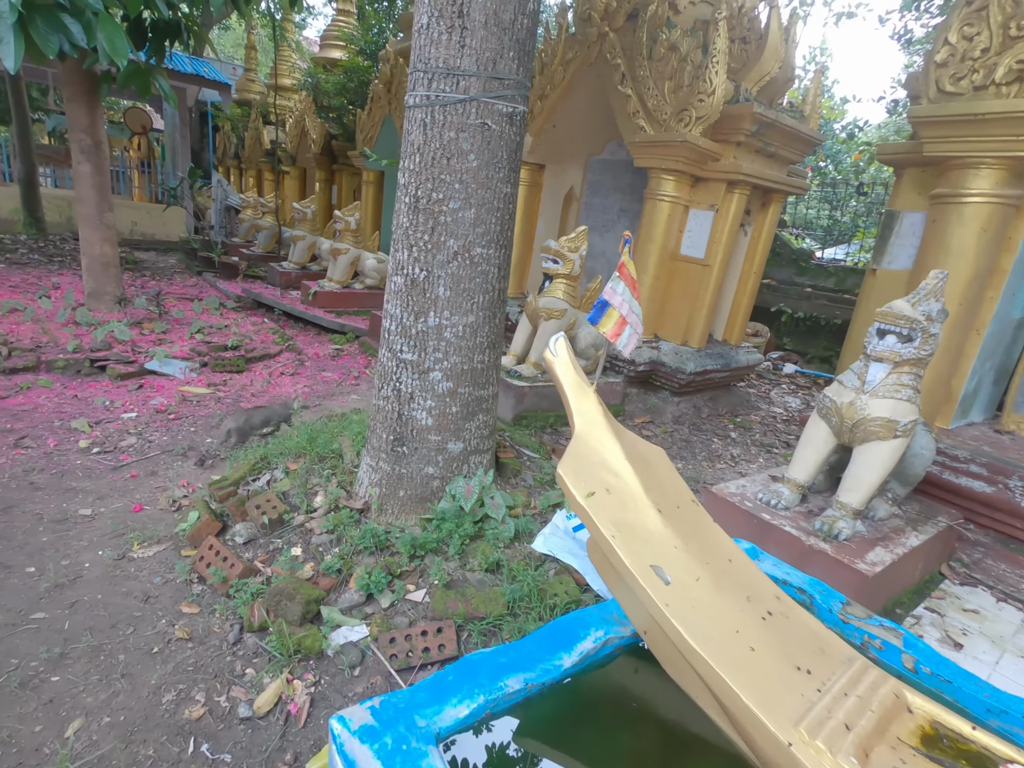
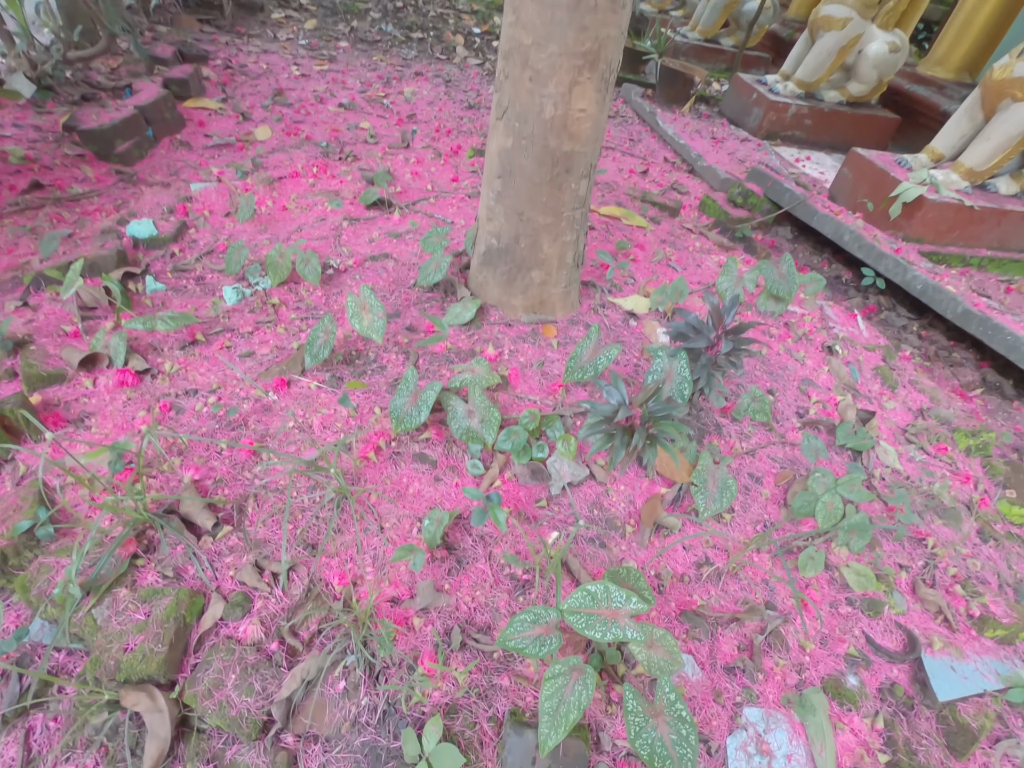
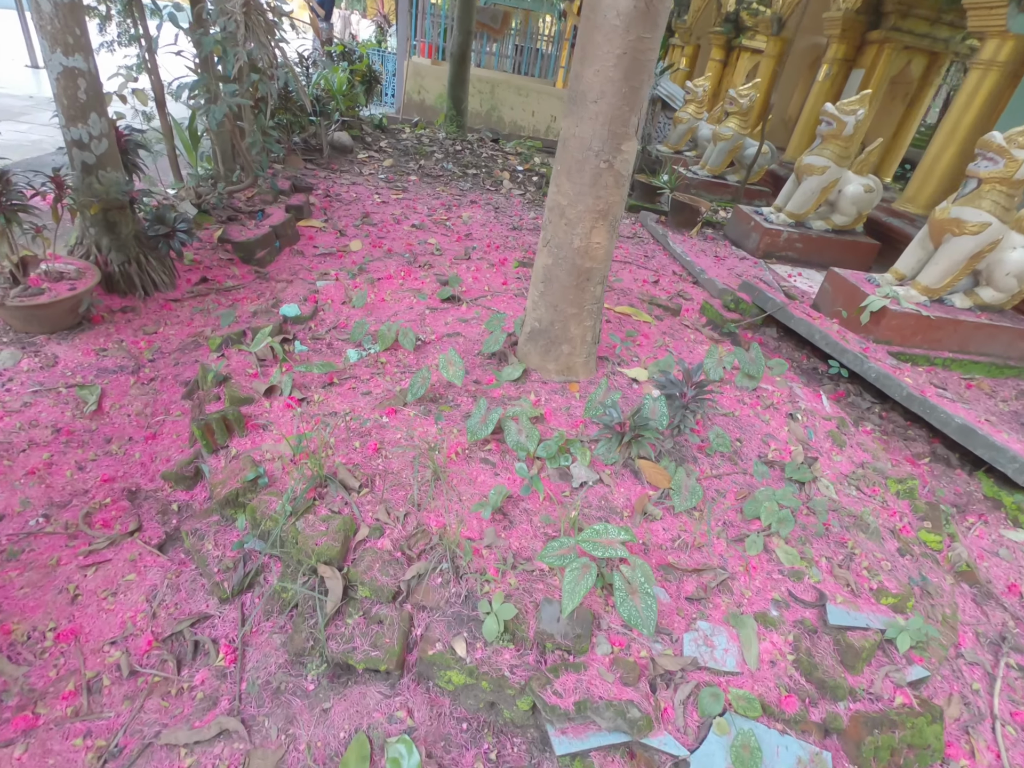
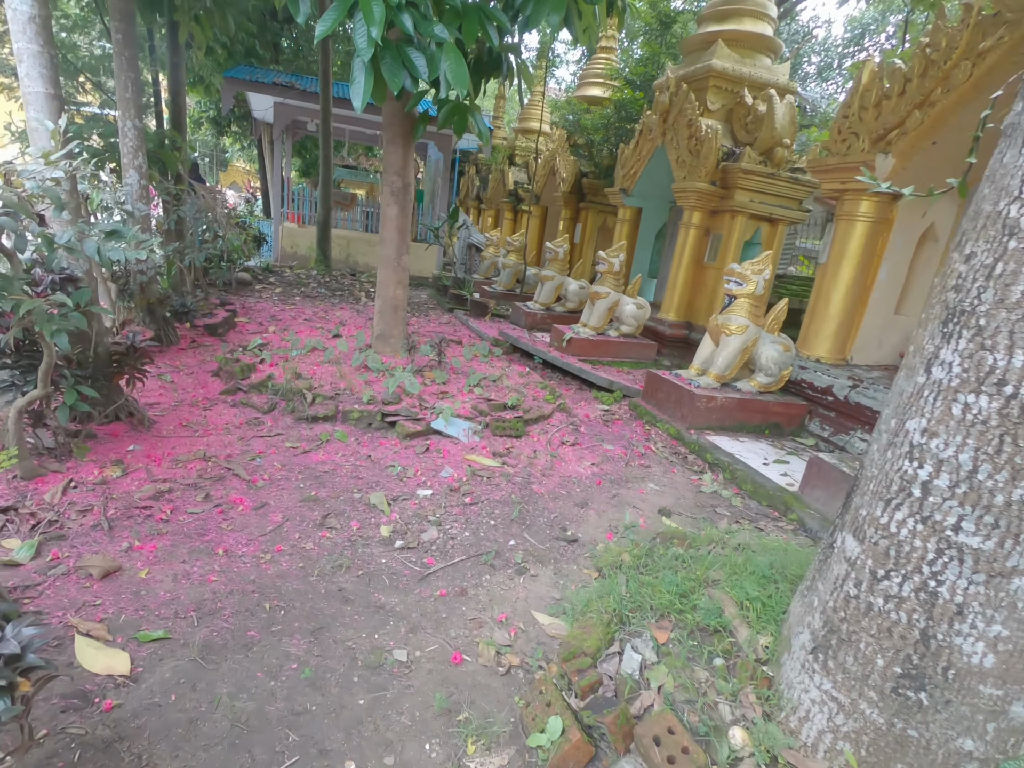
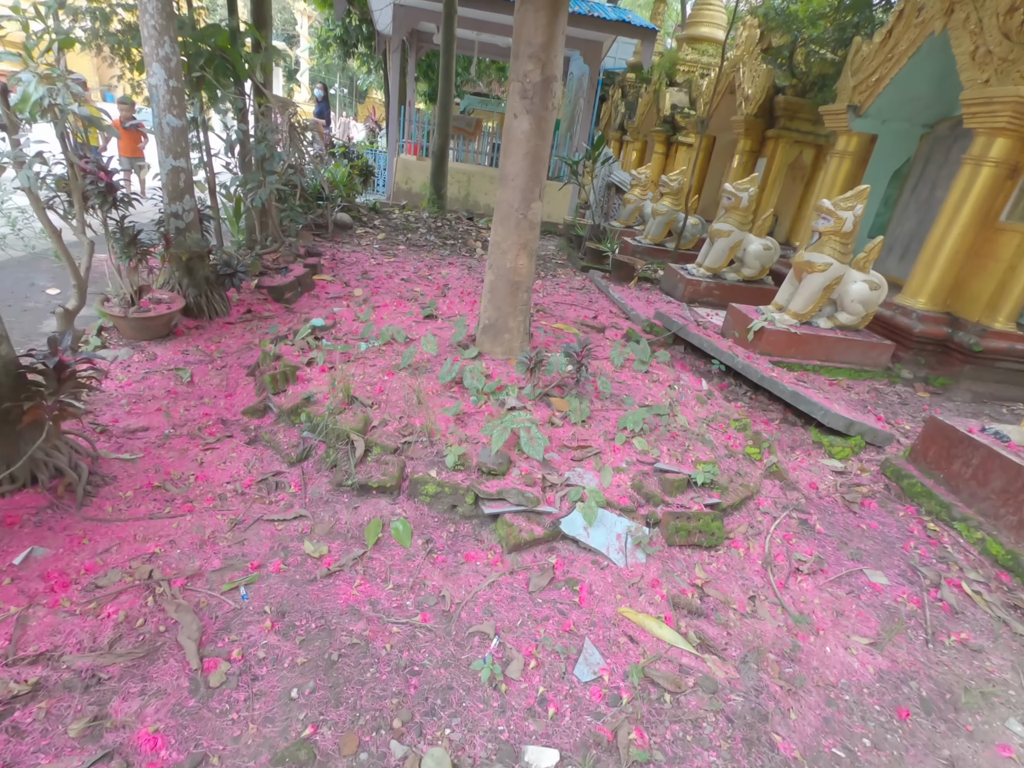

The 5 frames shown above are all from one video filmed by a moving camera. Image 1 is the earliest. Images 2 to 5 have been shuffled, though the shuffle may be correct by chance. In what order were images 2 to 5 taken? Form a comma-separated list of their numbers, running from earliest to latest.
4, 5, 3, 2
